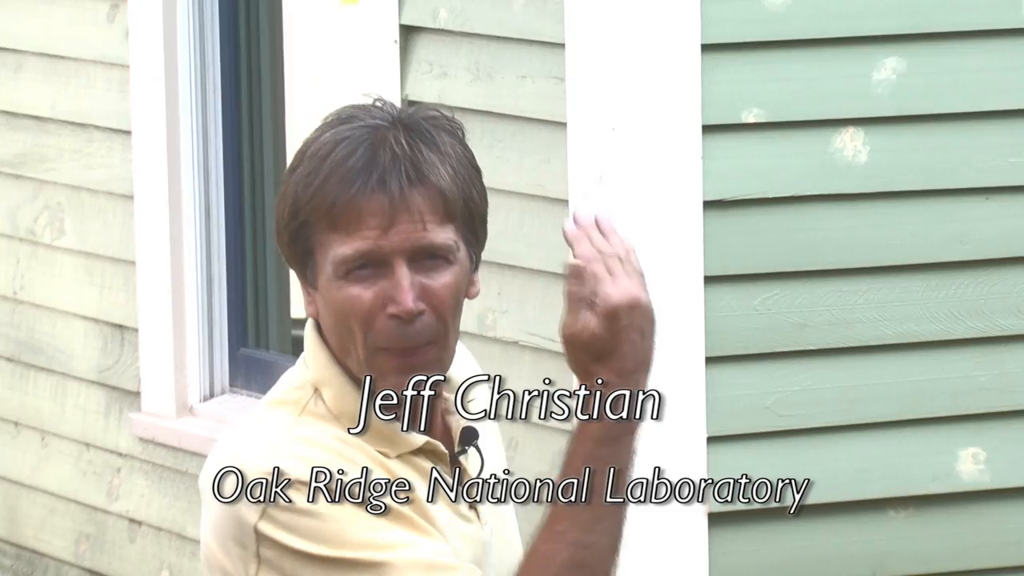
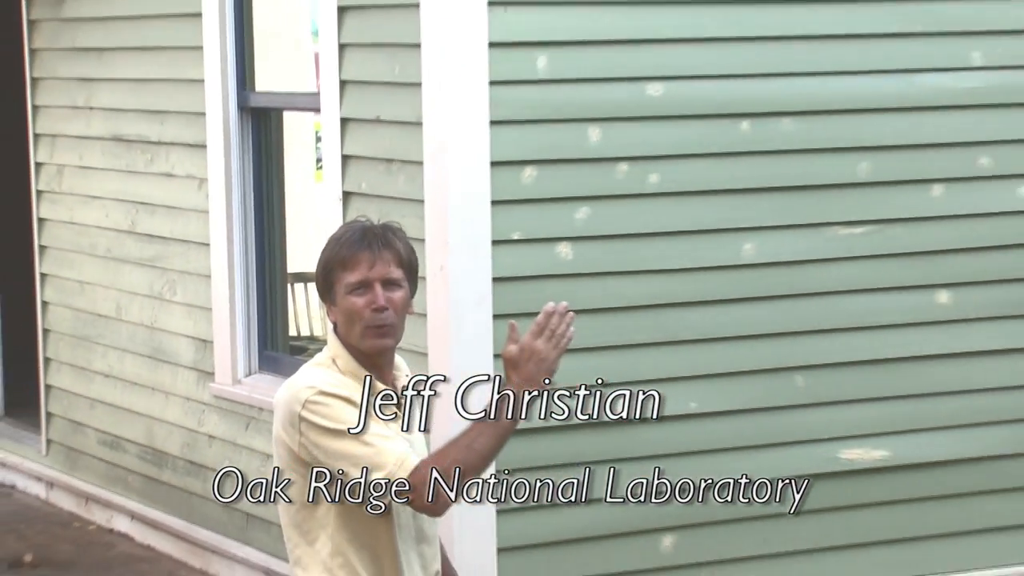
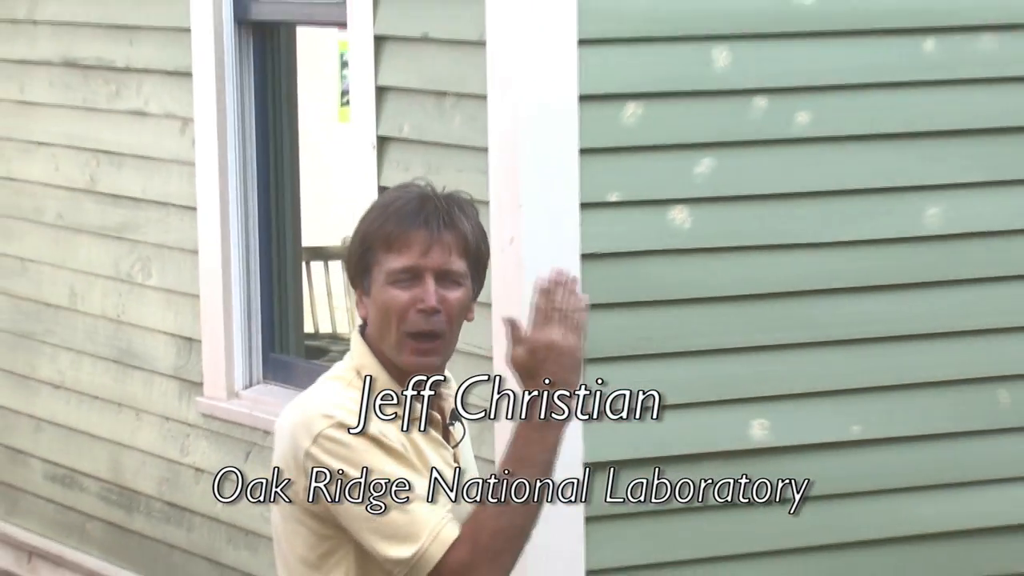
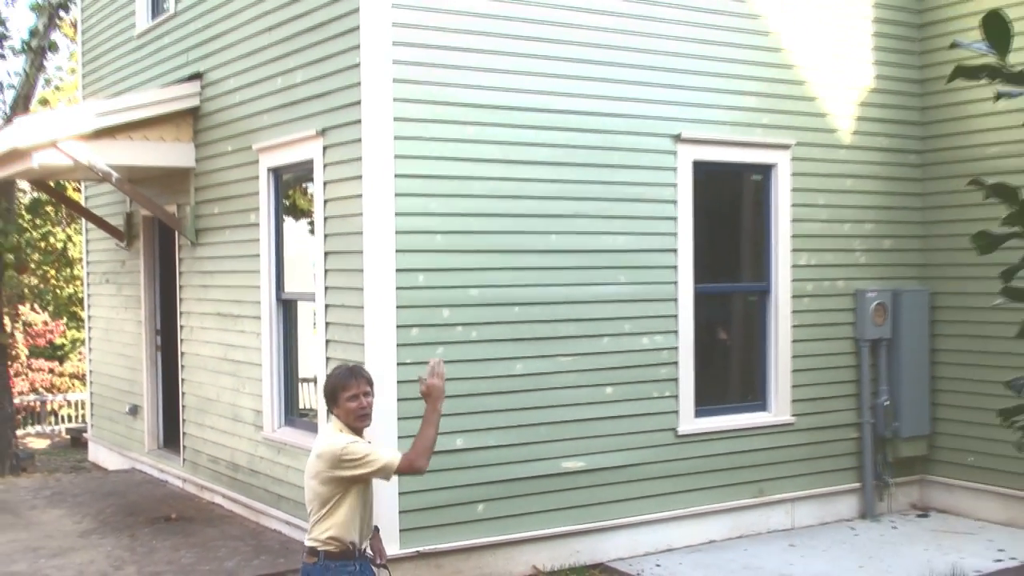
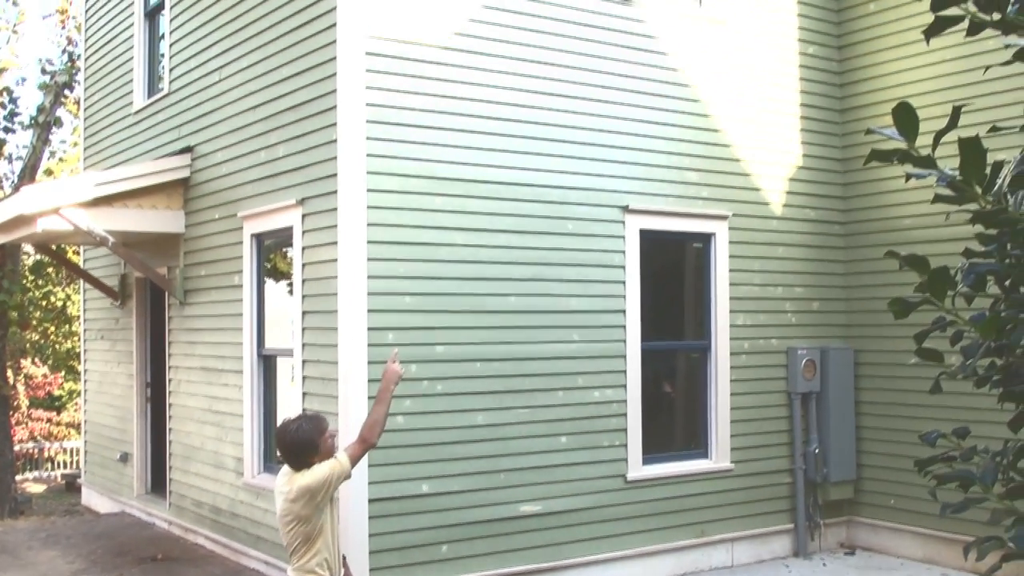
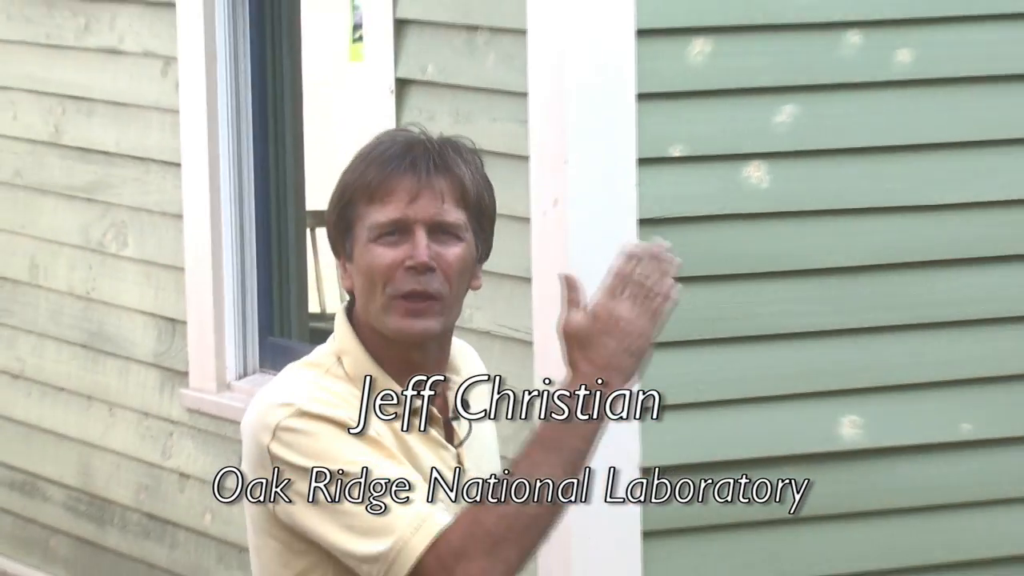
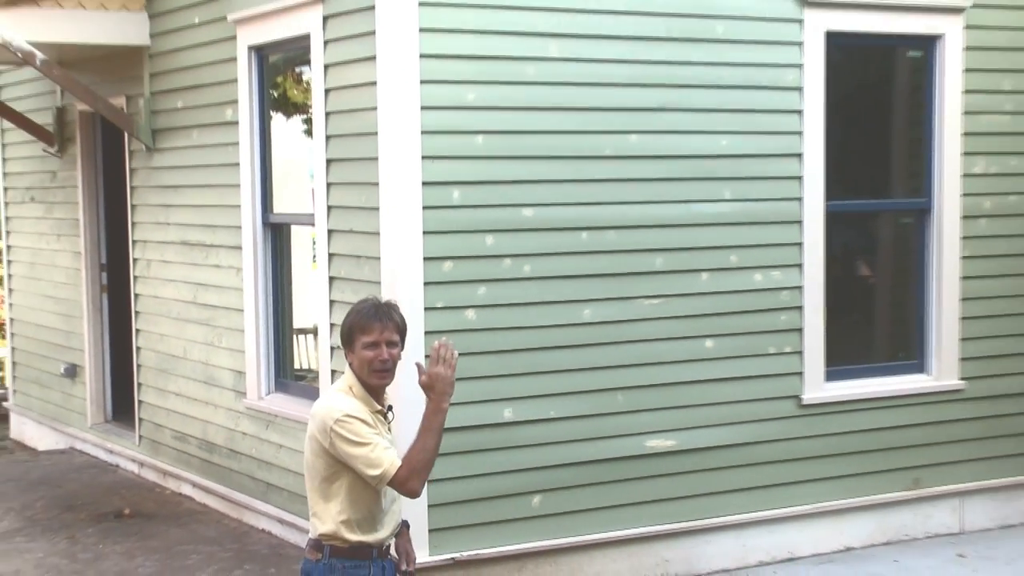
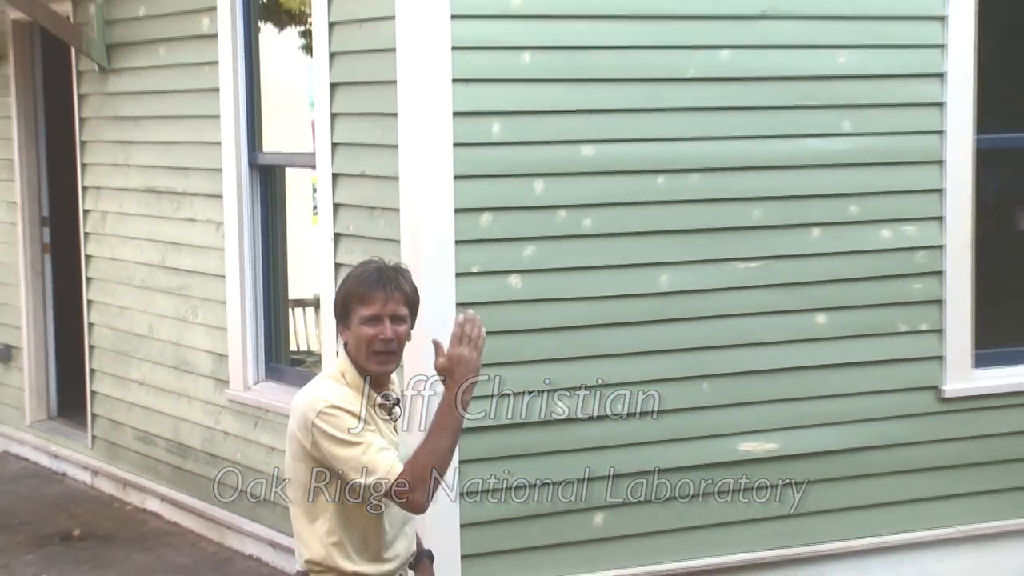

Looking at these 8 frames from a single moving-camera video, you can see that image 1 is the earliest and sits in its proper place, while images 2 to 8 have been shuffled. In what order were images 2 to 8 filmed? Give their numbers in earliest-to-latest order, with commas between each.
6, 3, 2, 8, 7, 4, 5
